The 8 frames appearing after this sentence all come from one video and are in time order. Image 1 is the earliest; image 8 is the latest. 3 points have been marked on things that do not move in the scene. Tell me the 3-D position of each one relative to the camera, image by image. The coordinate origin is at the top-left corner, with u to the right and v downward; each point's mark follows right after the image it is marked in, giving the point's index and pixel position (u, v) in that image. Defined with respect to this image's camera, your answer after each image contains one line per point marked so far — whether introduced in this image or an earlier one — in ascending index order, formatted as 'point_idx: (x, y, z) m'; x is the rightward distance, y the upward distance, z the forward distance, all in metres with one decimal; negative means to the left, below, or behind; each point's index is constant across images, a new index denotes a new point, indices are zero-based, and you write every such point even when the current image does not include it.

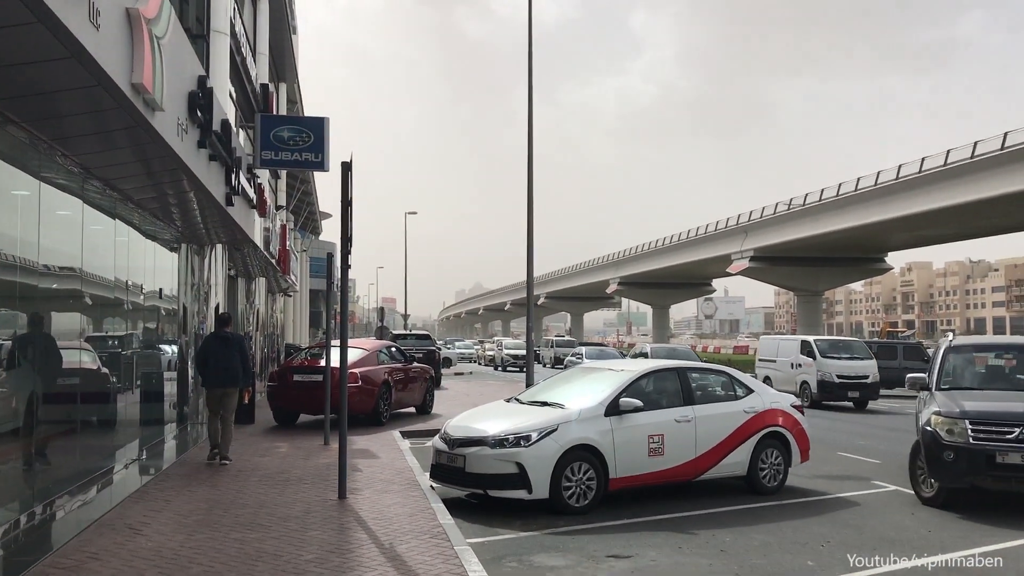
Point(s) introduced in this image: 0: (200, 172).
0: (-3.1, +1.2, +9.2) m
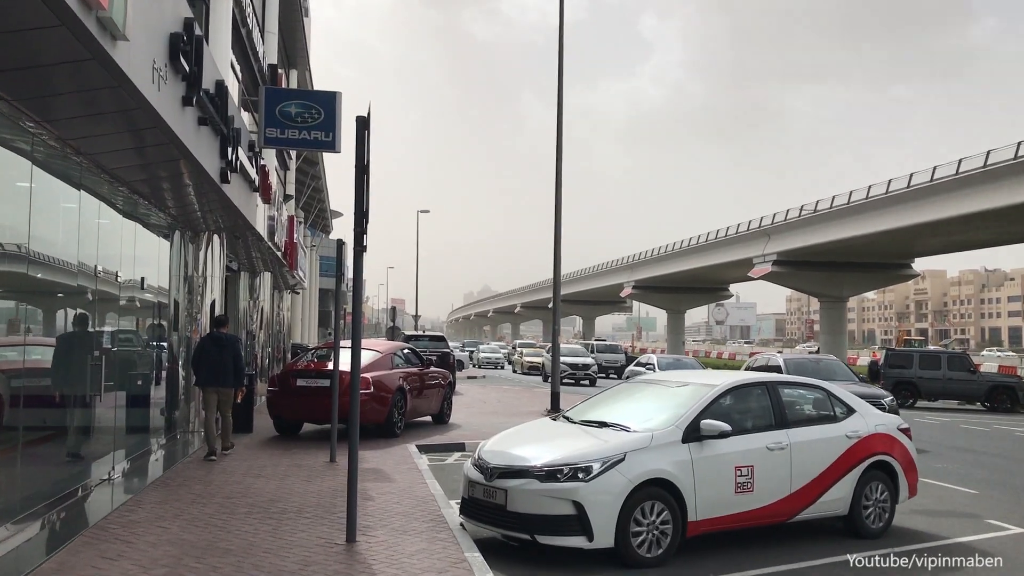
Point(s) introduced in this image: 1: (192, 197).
0: (-2.7, +1.3, +7.7) m
1: (-3.8, +1.0, +11.2) m
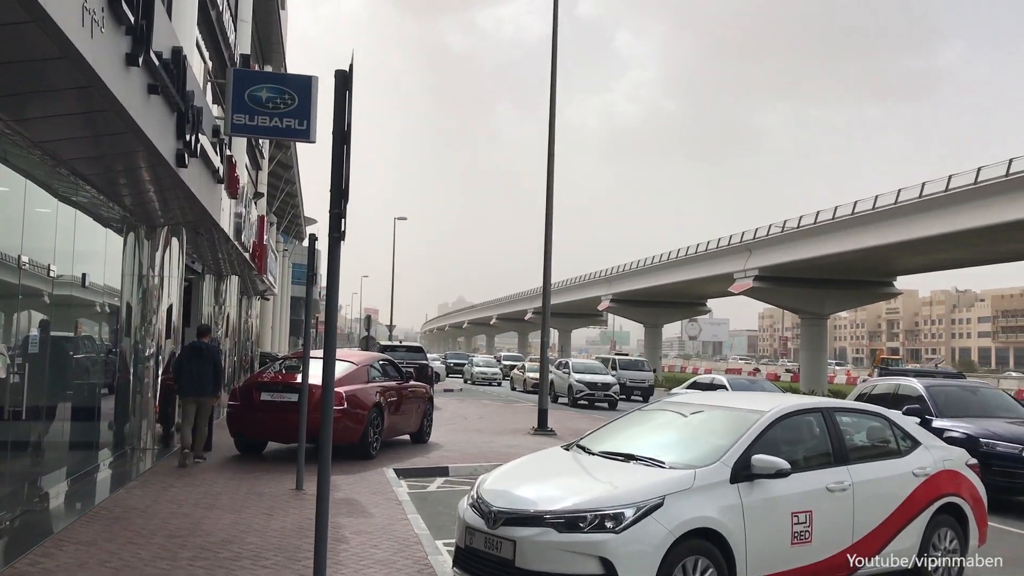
0: (-2.7, +1.3, +6.5) m
1: (-3.9, +1.0, +9.9) m
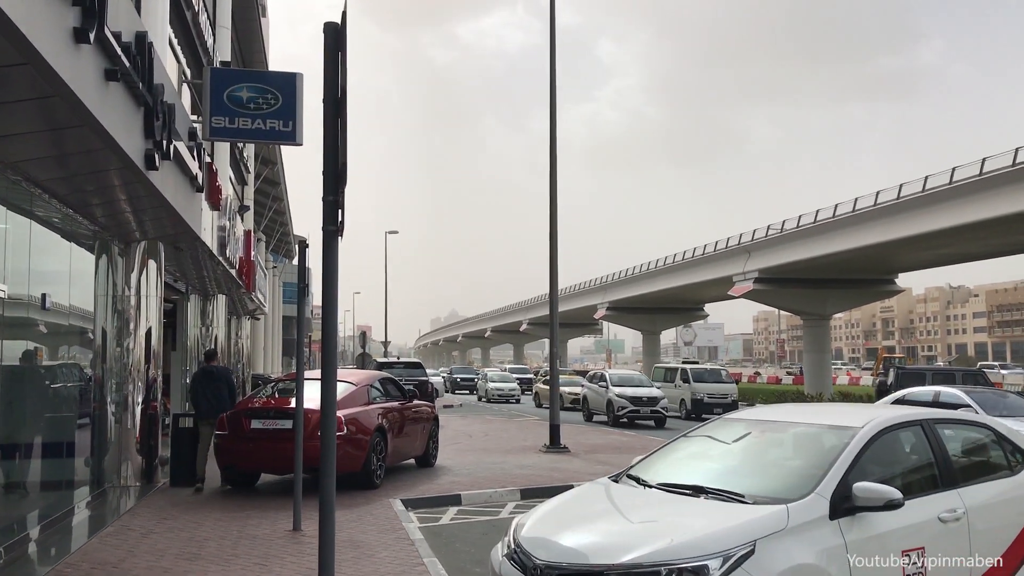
0: (-2.5, +1.2, +5.5) m
1: (-3.8, +0.8, +9.0) m
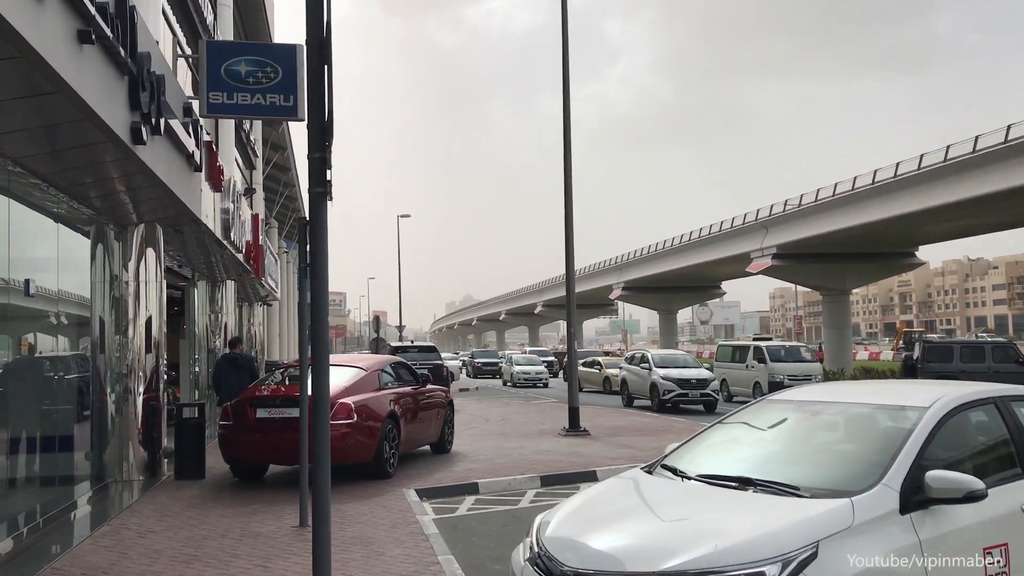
0: (-2.5, +1.3, +5.0) m
1: (-3.6, +1.0, +8.5) m
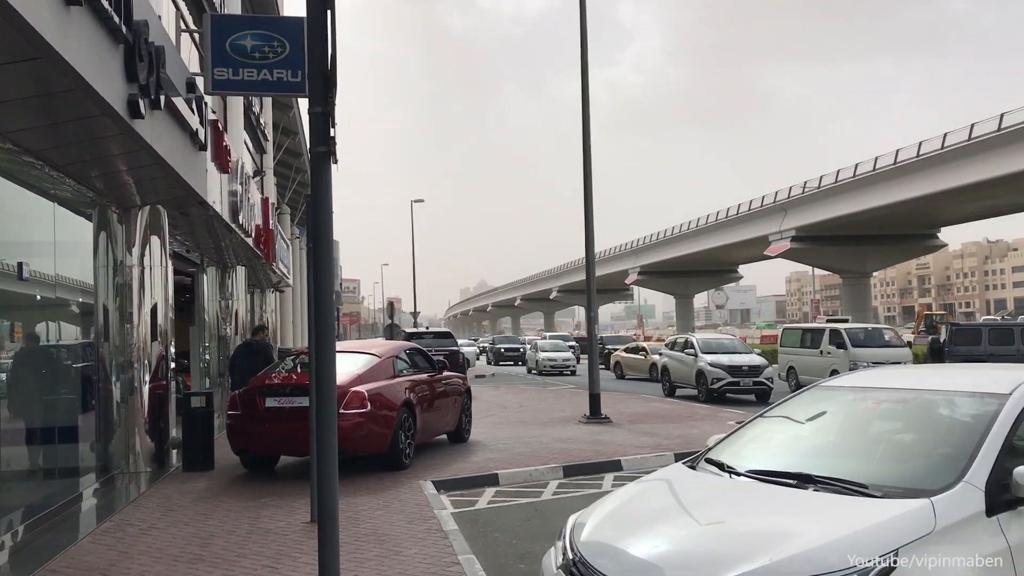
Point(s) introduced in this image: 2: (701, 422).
0: (-2.4, +1.4, +4.6) m
1: (-3.5, +1.1, +8.1) m
2: (+2.8, -2.0, +13.6) m
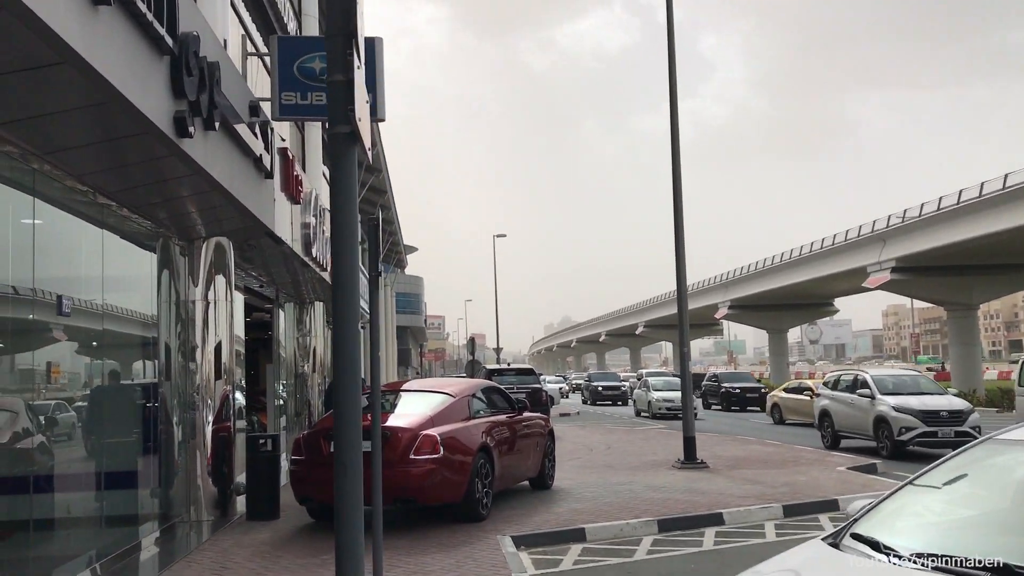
0: (-2.0, +1.2, +4.1) m
1: (-2.8, +0.8, +7.6) m
2: (+3.9, -2.4, +12.4) m
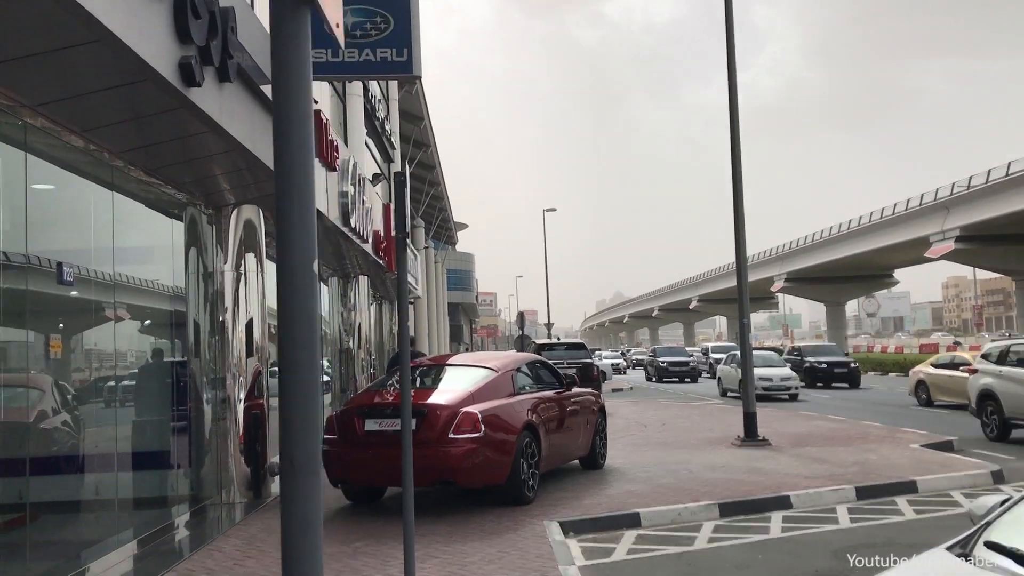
0: (-1.9, +1.4, +3.5) m
1: (-2.5, +1.1, +7.1) m
2: (+4.6, -2.0, +11.6) m
